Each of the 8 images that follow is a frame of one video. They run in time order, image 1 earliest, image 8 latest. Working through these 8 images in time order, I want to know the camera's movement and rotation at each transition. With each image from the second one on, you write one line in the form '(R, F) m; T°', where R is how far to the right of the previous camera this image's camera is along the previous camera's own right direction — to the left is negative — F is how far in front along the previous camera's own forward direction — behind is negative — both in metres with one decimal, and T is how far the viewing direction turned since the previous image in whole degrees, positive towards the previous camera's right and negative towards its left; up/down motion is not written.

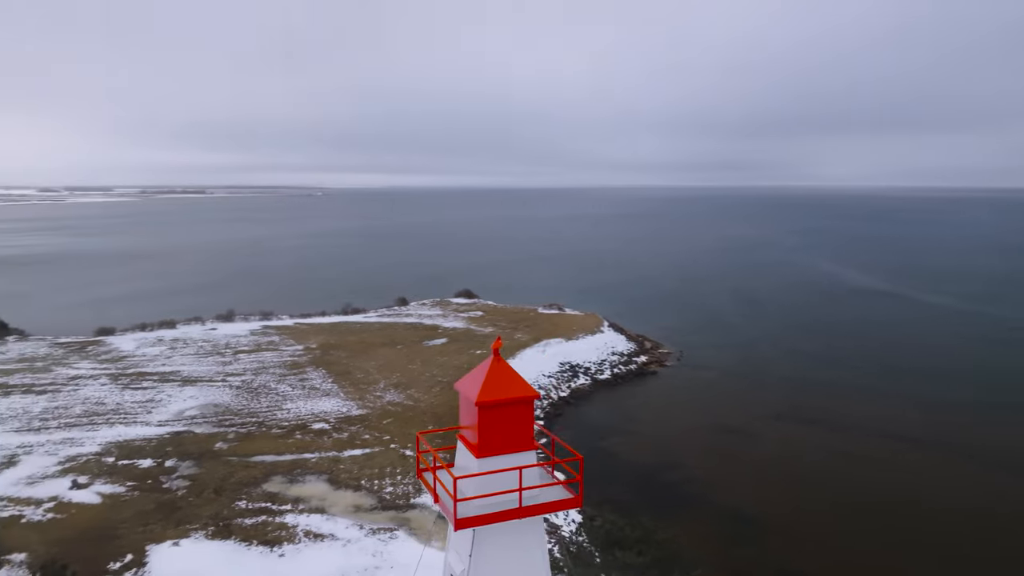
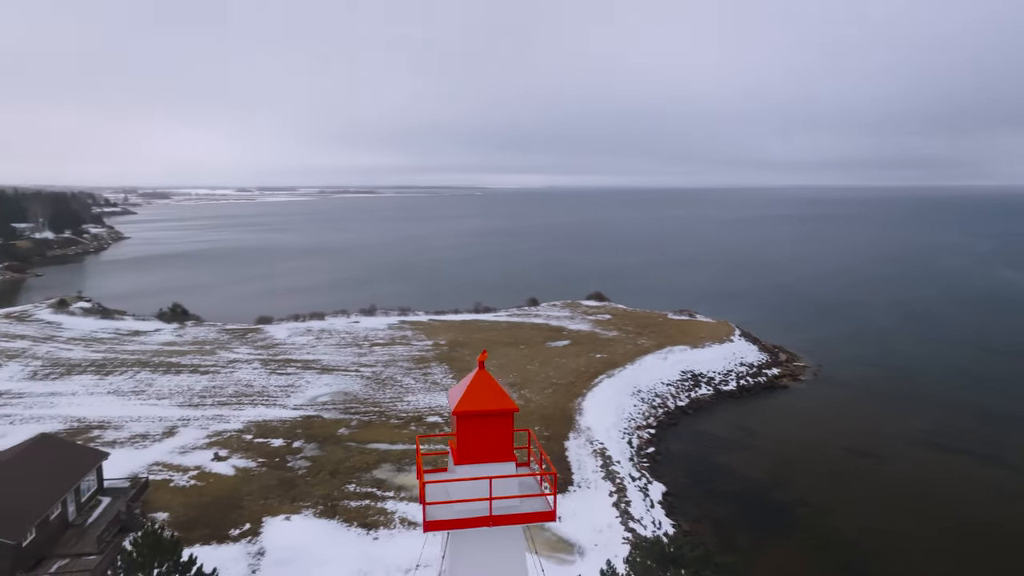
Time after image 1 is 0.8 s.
(+0.9, 0.0) m; -12°
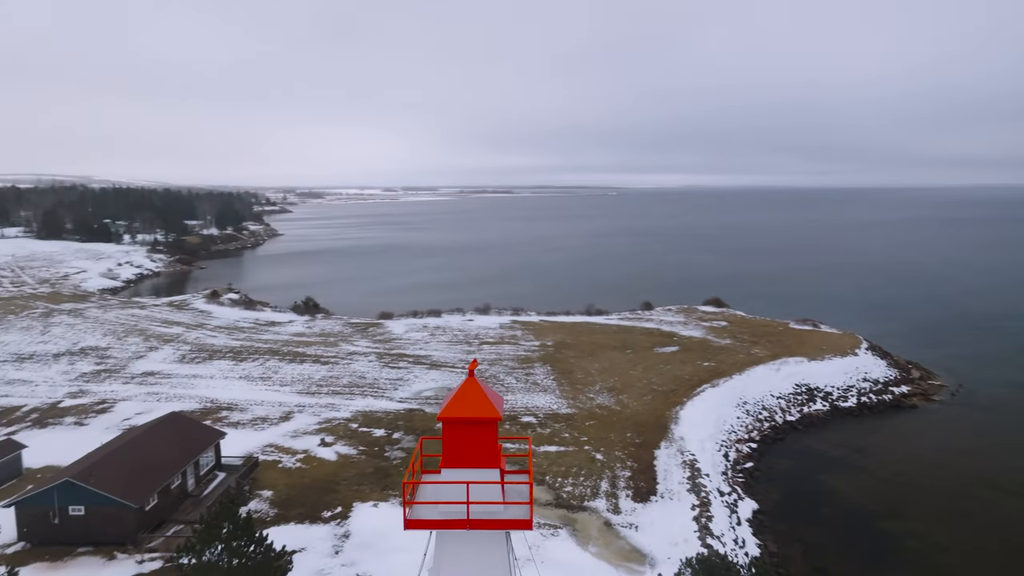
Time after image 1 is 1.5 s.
(+0.8, 0.0) m; -11°
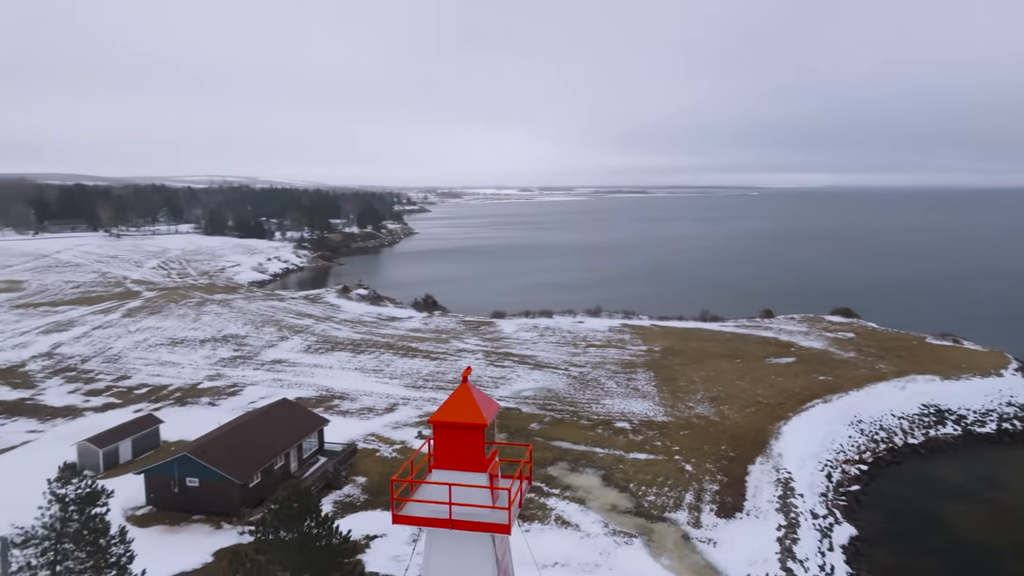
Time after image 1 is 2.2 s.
(+0.8, -0.1) m; -11°
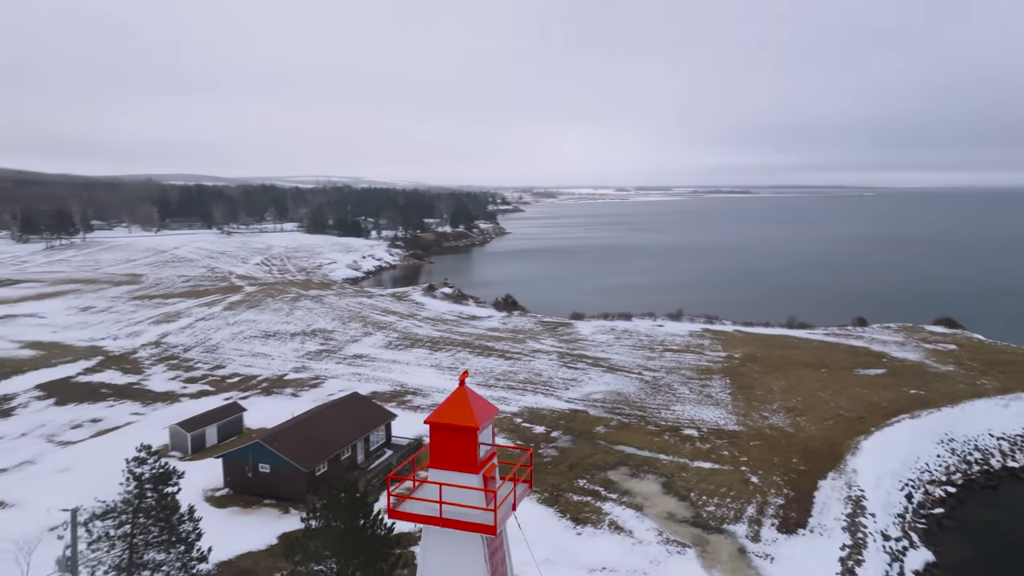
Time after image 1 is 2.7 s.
(+0.6, -0.1) m; -8°
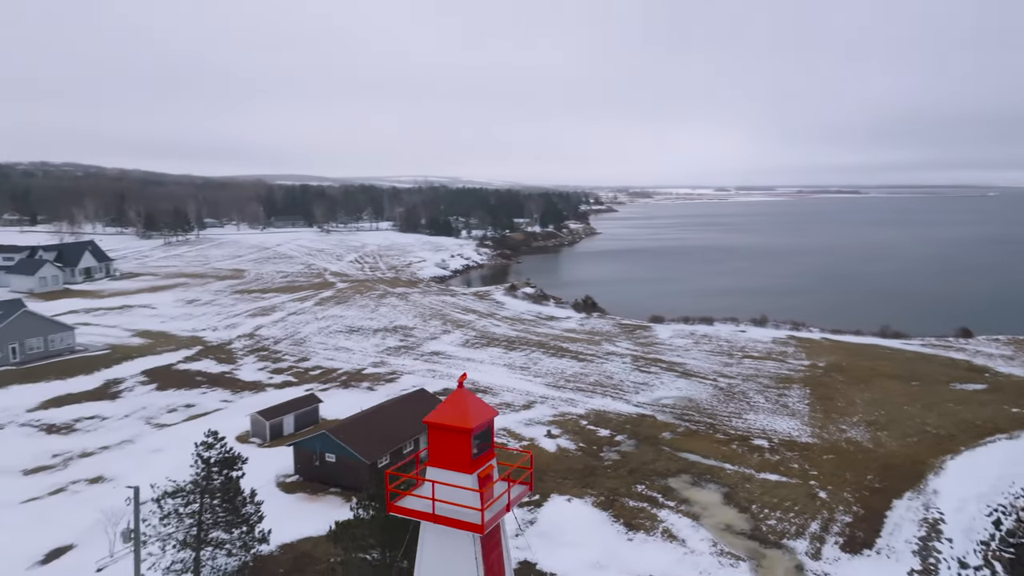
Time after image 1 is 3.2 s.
(+0.6, -0.1) m; -7°
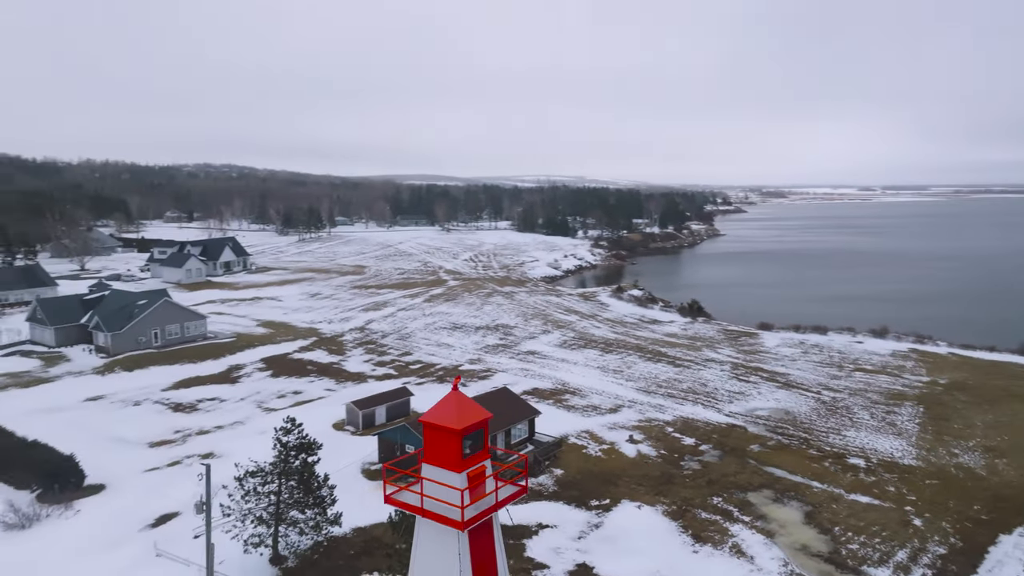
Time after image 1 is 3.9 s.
(+0.8, -0.1) m; -10°
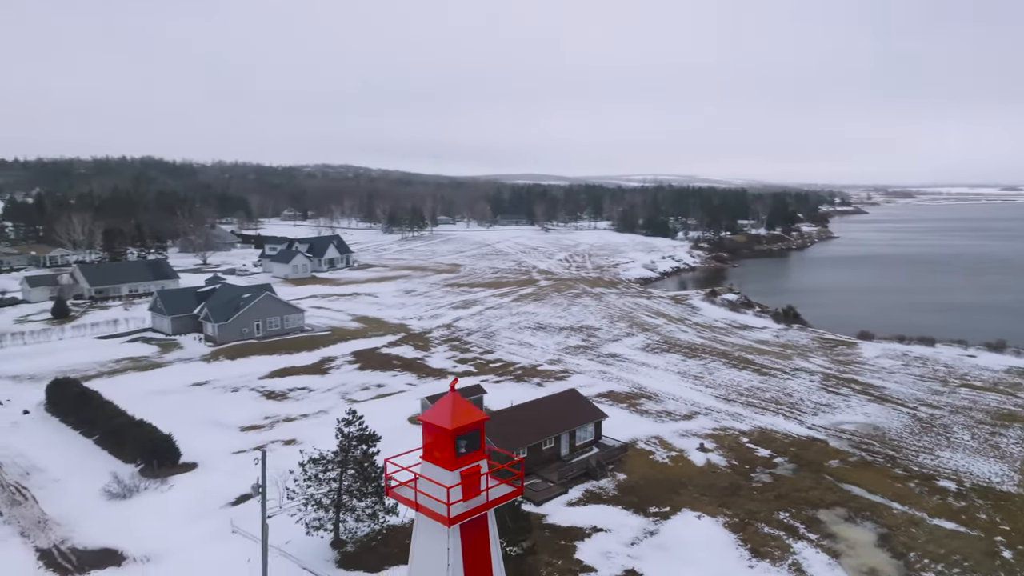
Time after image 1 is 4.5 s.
(+0.7, -0.1) m; -8°
